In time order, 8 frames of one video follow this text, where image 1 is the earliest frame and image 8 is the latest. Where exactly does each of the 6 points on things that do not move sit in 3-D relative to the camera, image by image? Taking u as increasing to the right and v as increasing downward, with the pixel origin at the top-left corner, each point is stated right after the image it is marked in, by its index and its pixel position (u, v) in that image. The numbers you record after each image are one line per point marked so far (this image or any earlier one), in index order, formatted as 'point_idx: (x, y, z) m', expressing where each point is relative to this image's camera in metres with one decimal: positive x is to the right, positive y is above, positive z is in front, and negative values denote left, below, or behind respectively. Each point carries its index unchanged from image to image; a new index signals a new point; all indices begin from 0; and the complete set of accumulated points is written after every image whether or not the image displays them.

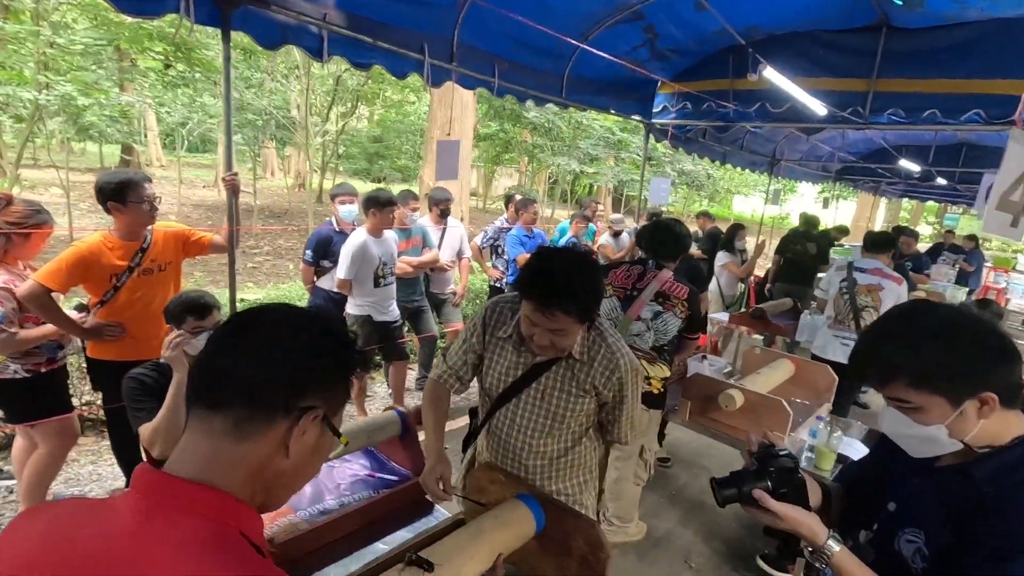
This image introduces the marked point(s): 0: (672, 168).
0: (+2.9, +2.3, +10.1) m
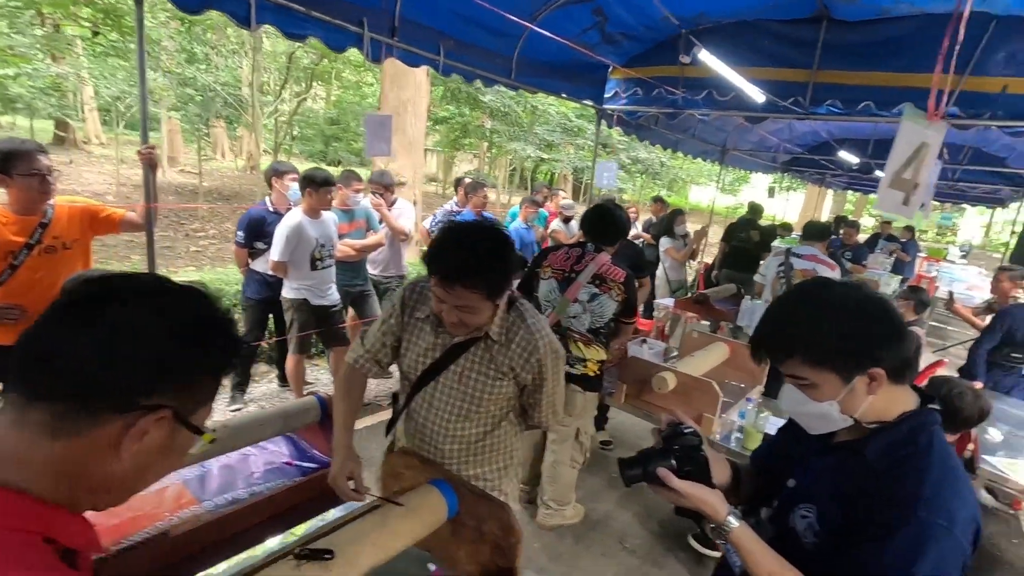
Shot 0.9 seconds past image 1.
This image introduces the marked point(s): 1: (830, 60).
0: (+2.1, +2.5, +10.2) m
1: (+2.4, +1.7, +4.1) m
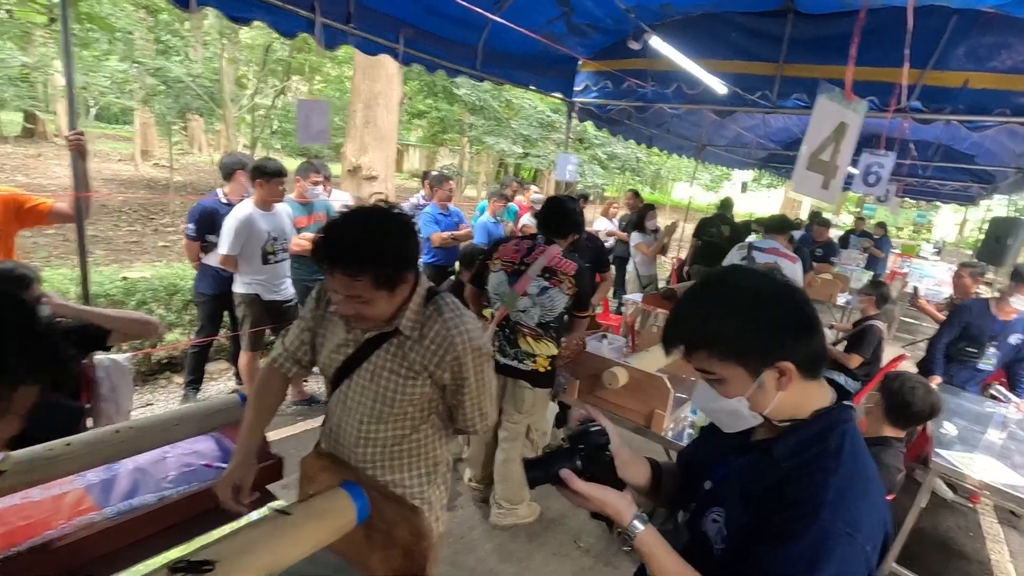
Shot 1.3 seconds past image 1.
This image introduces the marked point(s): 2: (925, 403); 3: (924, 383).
0: (+1.7, +2.6, +10.1) m
1: (+2.1, +1.8, +4.1) m
2: (+1.5, -0.4, +1.9) m
3: (+1.5, -0.3, +2.0) m
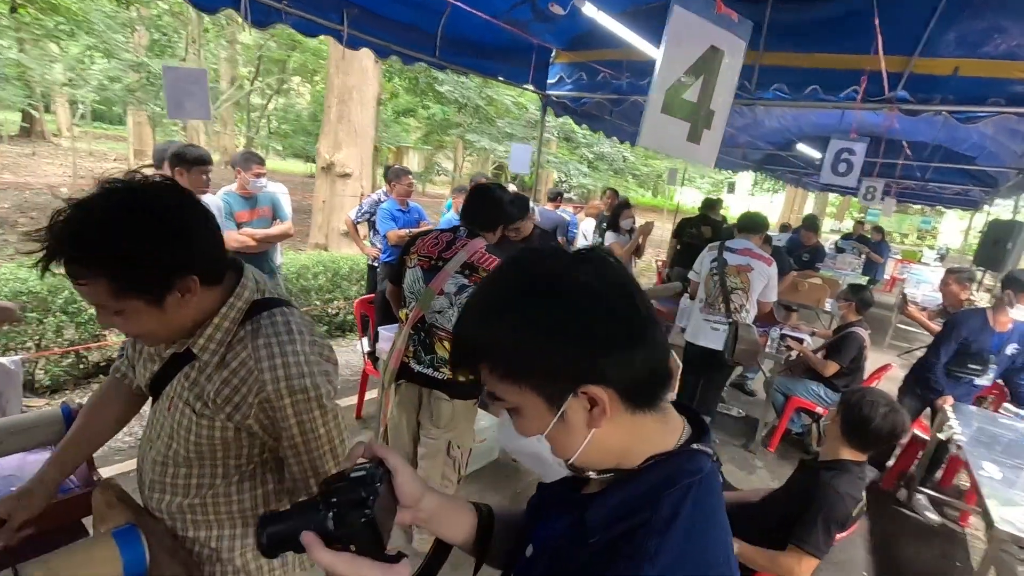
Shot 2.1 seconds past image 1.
0: (+1.4, +2.5, +9.9) m
1: (+1.9, +1.8, +3.8) m
2: (+1.1, -0.4, +1.6) m
3: (+1.2, -0.3, +1.7) m
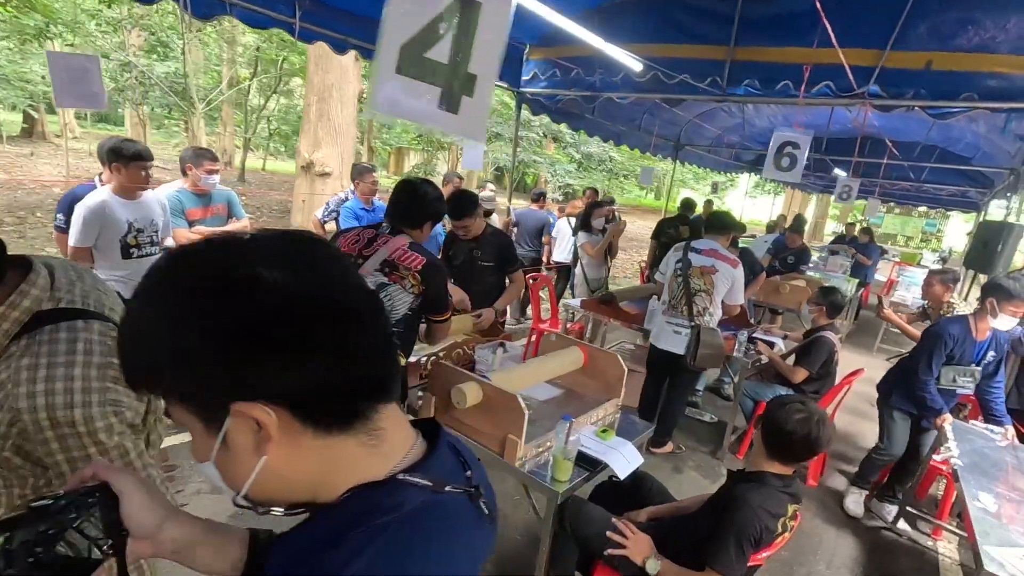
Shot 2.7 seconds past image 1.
0: (+1.2, +2.5, +9.8) m
1: (+1.6, +1.7, +3.7) m
2: (+0.9, -0.4, +1.5) m
3: (+0.9, -0.4, +1.6) m
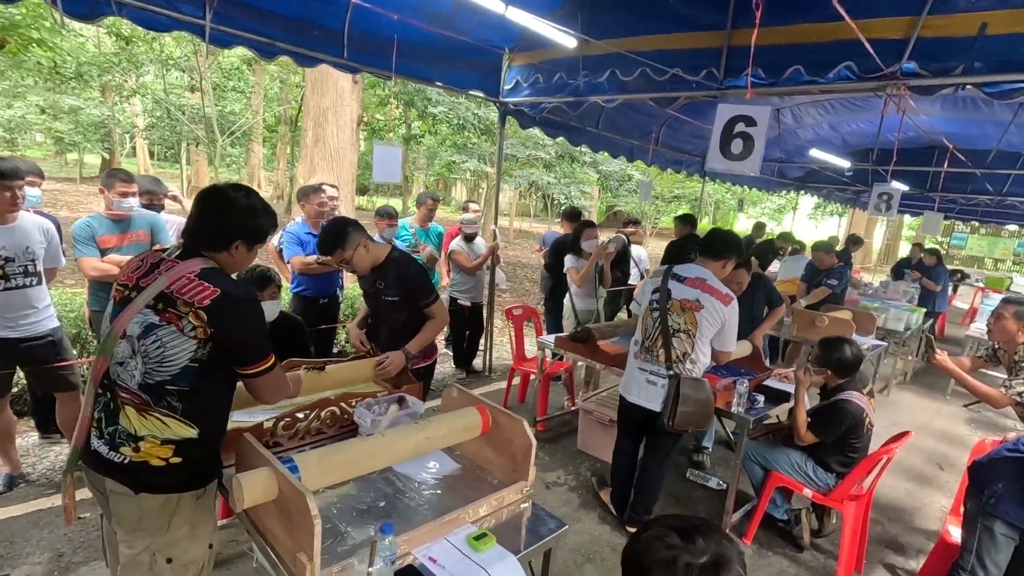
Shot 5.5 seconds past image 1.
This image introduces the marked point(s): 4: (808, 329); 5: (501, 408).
0: (+1.6, +2.0, +9.2) m
1: (+1.3, +1.5, +3.0) m
2: (+0.3, -0.5, +0.8) m
3: (+0.4, -0.4, +0.9) m
4: (+2.5, -0.3, +4.5) m
5: (0.0, -0.4, +1.8) m
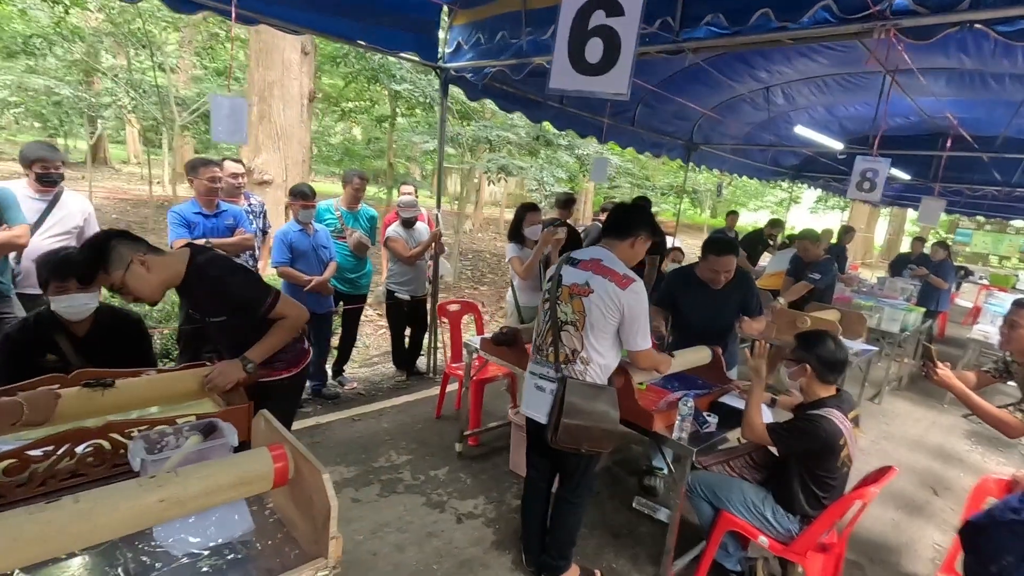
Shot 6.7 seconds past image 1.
0: (+1.2, +2.1, +8.6) m
1: (+0.9, +1.6, +2.5) m
2: (-0.1, -0.5, +0.3) m
3: (-0.1, -0.4, +0.4) m
4: (+2.0, -0.3, +4.0) m
5: (-0.5, -0.4, +1.3) m
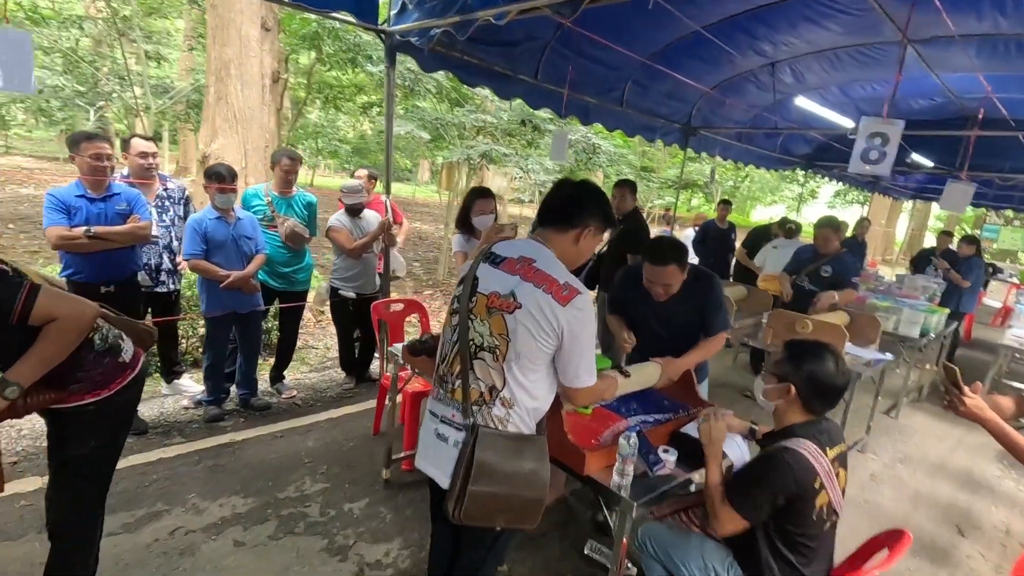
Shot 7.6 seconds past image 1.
0: (+1.0, +2.1, +8.0) m
1: (+0.6, +1.6, +1.9) m
2: (-0.5, -0.5, -0.2) m
3: (-0.5, -0.4, -0.1) m
4: (+1.7, -0.3, +3.4) m
5: (-0.8, -0.4, +0.8) m
